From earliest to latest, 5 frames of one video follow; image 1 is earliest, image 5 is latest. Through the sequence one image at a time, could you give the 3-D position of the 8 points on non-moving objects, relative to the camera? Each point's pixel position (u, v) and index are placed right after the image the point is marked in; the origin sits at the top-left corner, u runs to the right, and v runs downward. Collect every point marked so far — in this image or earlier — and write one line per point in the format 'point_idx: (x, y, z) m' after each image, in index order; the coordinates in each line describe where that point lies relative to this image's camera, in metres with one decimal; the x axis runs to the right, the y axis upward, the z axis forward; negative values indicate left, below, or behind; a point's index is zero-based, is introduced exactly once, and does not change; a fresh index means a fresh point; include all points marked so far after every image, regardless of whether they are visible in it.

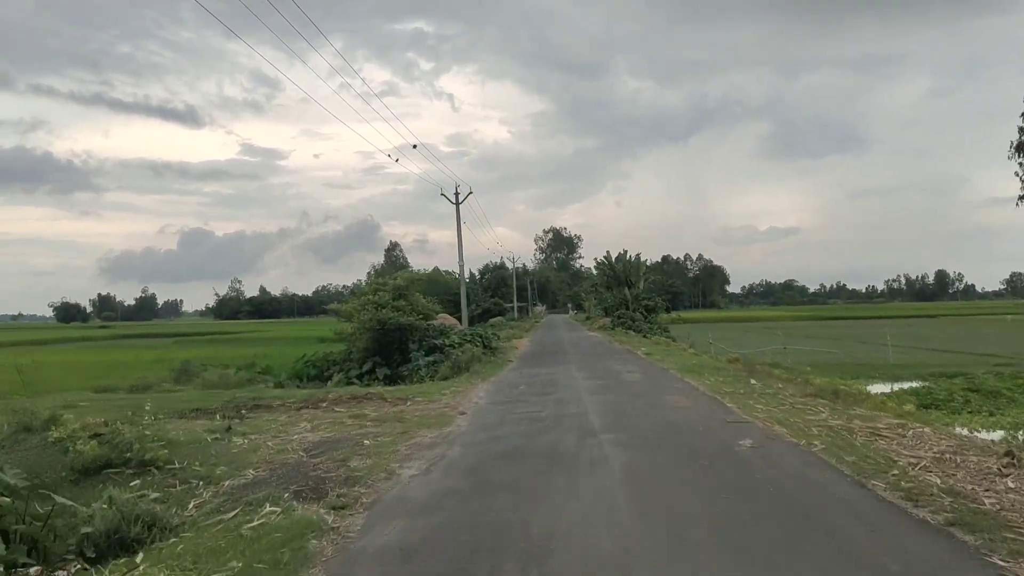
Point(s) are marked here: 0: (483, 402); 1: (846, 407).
0: (-0.6, -2.1, +13.8) m
1: (+5.4, -1.9, +12.0) m
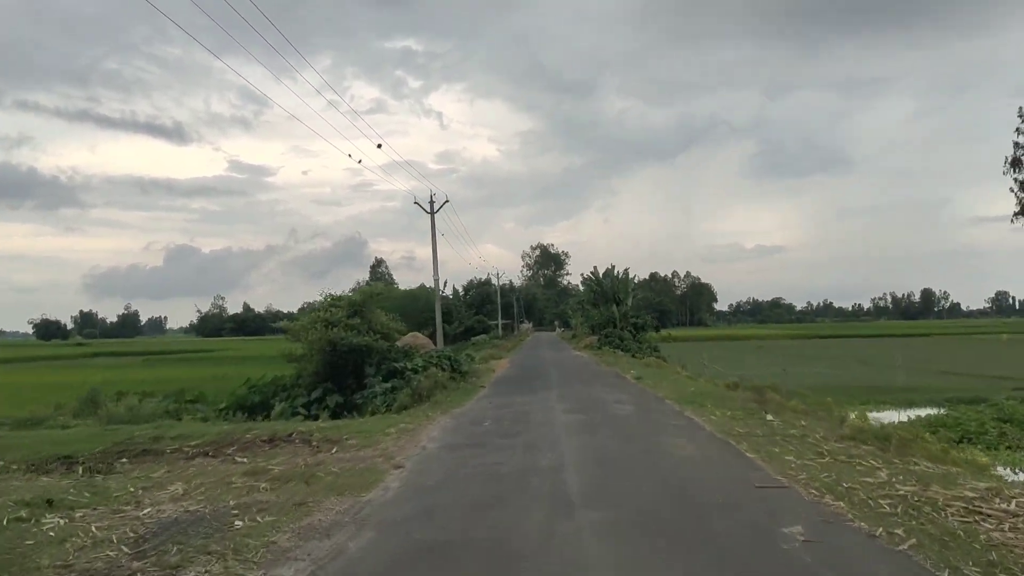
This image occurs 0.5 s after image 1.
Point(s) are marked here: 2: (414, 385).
0: (-1.2, -2.3, +10.9) m
1: (+4.8, -2.1, +9.1) m
2: (-2.6, -2.5, +19.2) m
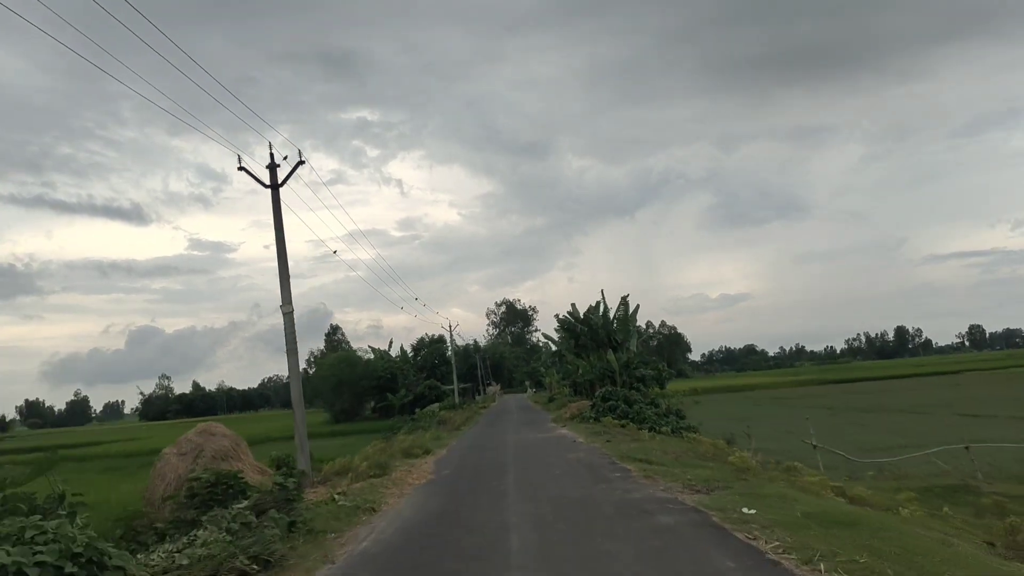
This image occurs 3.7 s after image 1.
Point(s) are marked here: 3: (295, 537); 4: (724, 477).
0: (-2.0, -1.1, -6.5) m
1: (+4.1, -0.3, -7.9) m
2: (-3.7, -2.0, +1.7) m
3: (-2.6, -3.1, +9.3) m
4: (+3.6, -3.3, +12.6) m
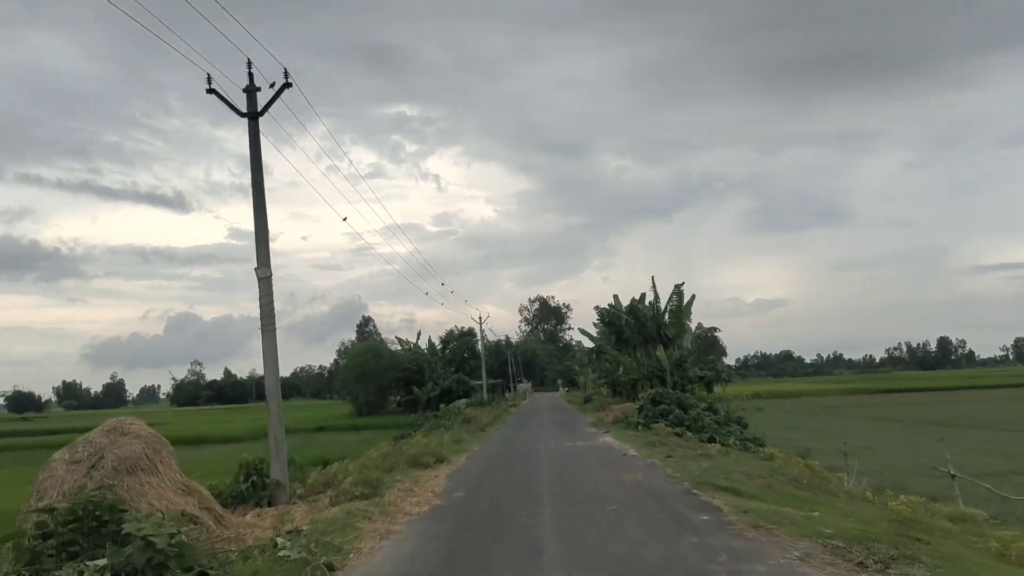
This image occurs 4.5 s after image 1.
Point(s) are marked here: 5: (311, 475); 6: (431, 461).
0: (-2.3, -0.4, -10.8) m
1: (+3.7, +0.2, -12.5) m
2: (-3.7, -1.3, -2.5) m
3: (-2.3, -2.3, +5.0) m
4: (+4.0, -2.7, +8.1) m
5: (-4.8, -4.4, +17.4) m
6: (-1.9, -4.0, +17.1) m
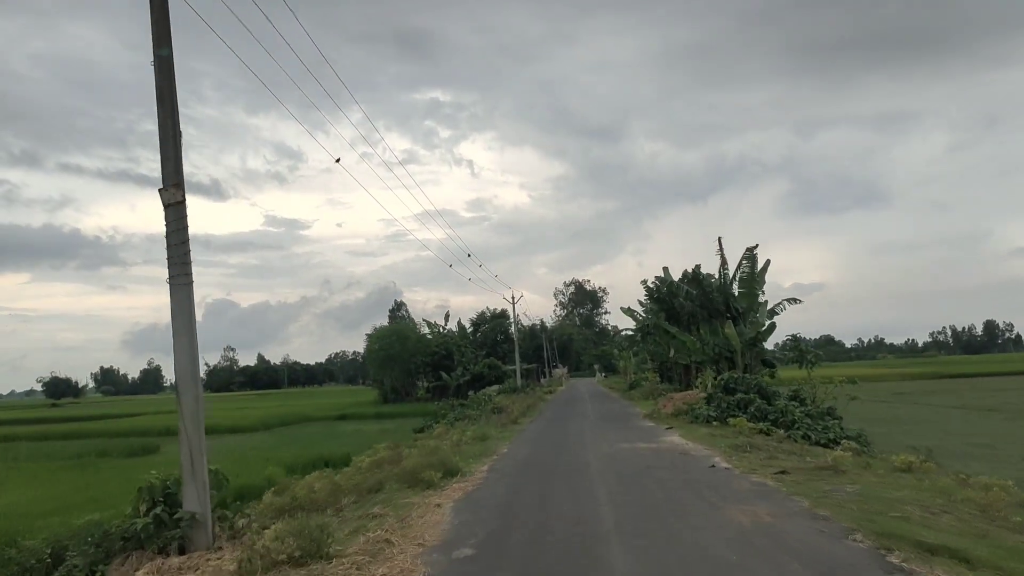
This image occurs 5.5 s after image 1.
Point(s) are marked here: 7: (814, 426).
0: (-3.0, 0.0, -15.9) m
1: (+3.0, +0.6, -17.9) m
2: (-3.9, -0.7, -7.6) m
3: (-2.2, -1.6, -0.2) m
4: (+4.2, -1.9, +2.7) m
5: (-4.1, -3.5, +12.4) m
6: (-1.2, -3.0, +12.0) m
7: (+7.9, -3.5, +19.3) m
